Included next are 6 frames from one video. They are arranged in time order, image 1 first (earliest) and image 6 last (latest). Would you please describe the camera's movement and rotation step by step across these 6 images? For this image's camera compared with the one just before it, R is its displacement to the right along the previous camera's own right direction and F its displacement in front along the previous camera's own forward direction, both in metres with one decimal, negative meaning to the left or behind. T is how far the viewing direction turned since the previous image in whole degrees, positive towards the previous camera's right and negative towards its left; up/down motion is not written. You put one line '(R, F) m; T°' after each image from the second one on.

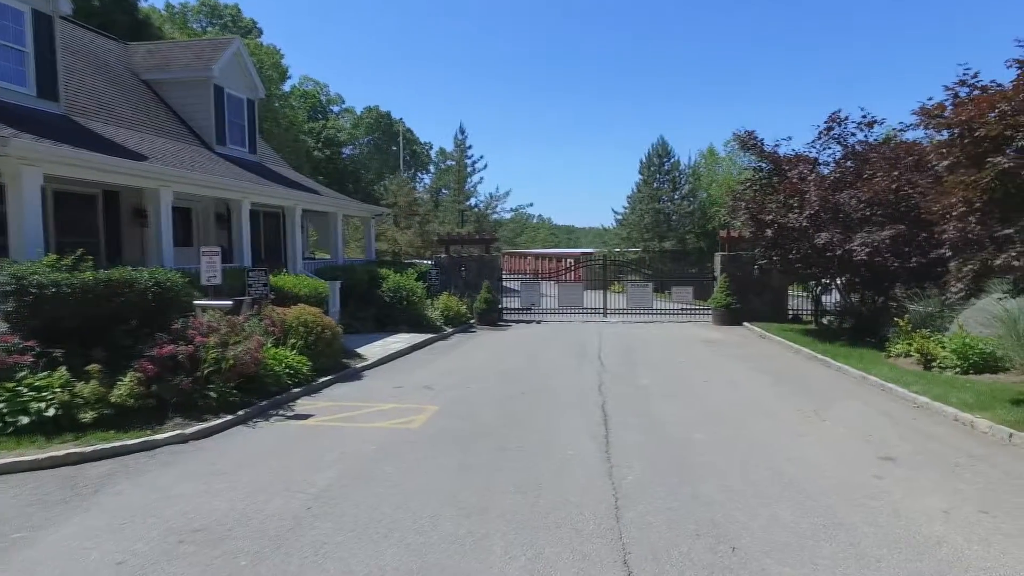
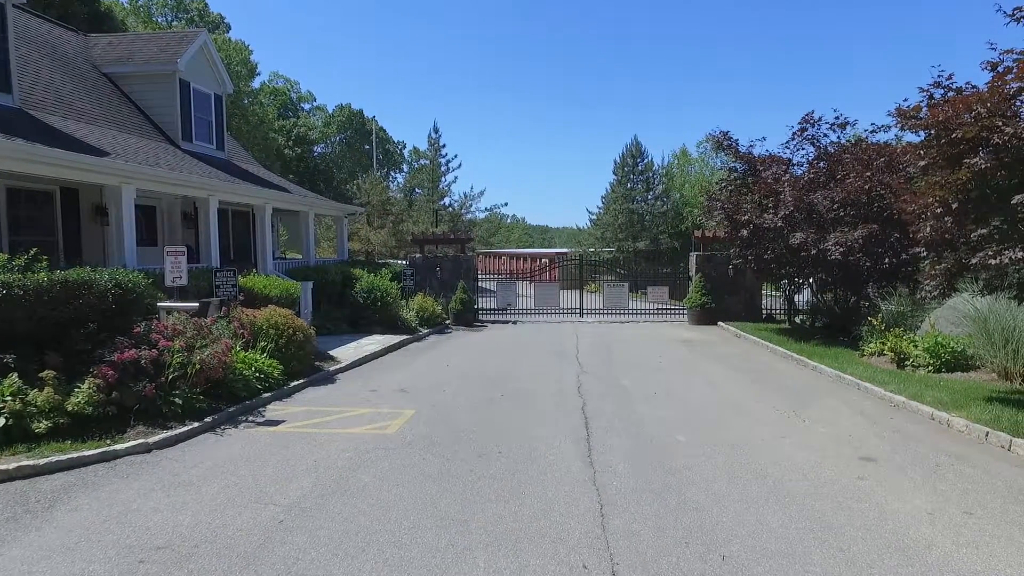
(-0.1, +0.2) m; +2°
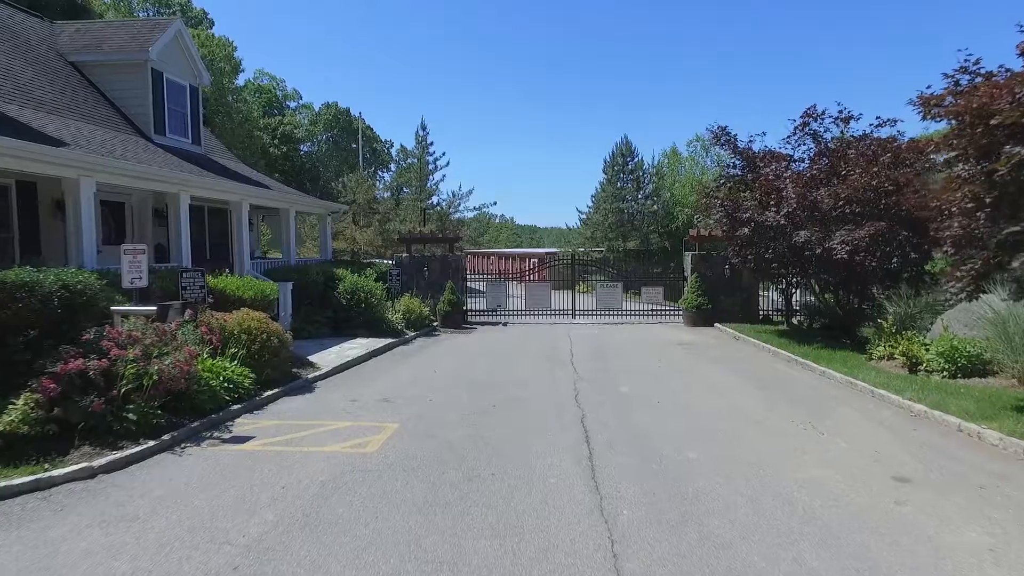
(-0.1, +0.7) m; +1°
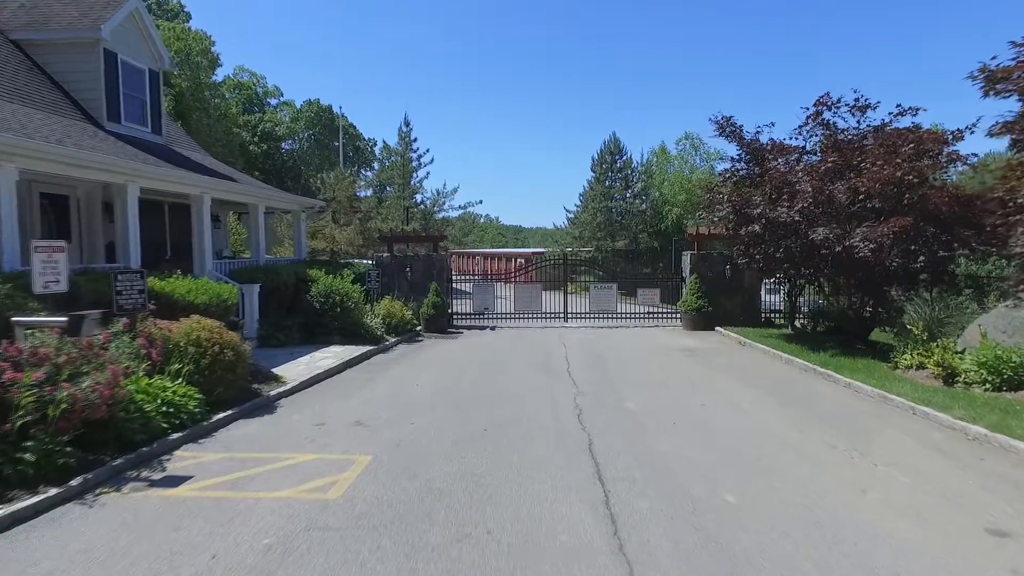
(-0.1, +1.2) m; +1°
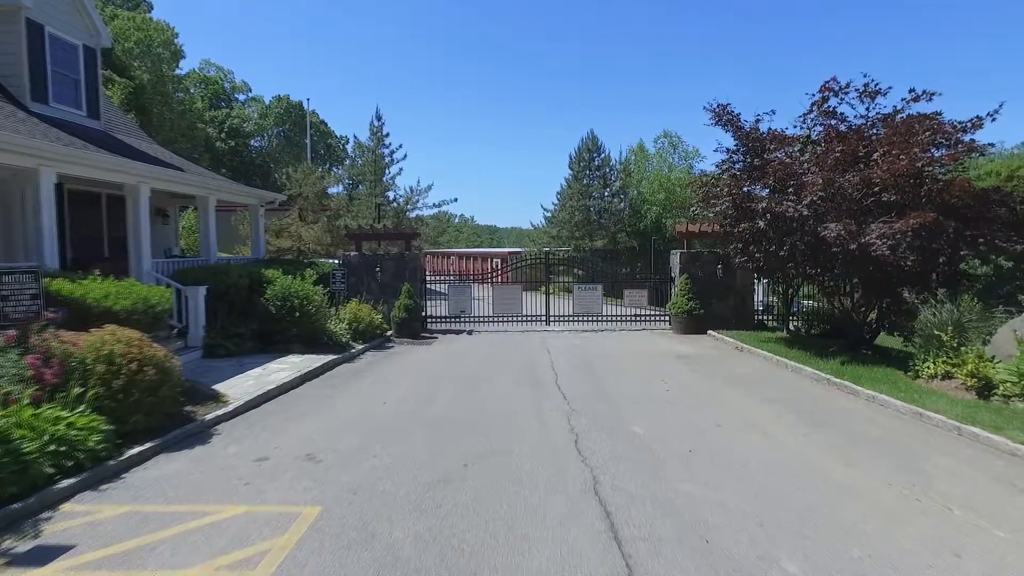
(-0.1, +1.3) m; +2°
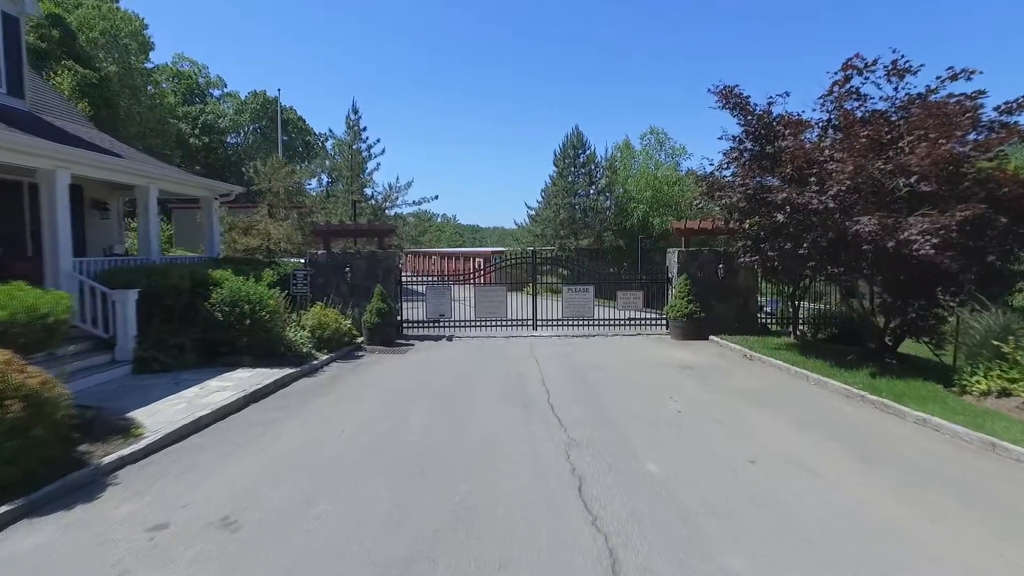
(0.0, +1.5) m; +2°
